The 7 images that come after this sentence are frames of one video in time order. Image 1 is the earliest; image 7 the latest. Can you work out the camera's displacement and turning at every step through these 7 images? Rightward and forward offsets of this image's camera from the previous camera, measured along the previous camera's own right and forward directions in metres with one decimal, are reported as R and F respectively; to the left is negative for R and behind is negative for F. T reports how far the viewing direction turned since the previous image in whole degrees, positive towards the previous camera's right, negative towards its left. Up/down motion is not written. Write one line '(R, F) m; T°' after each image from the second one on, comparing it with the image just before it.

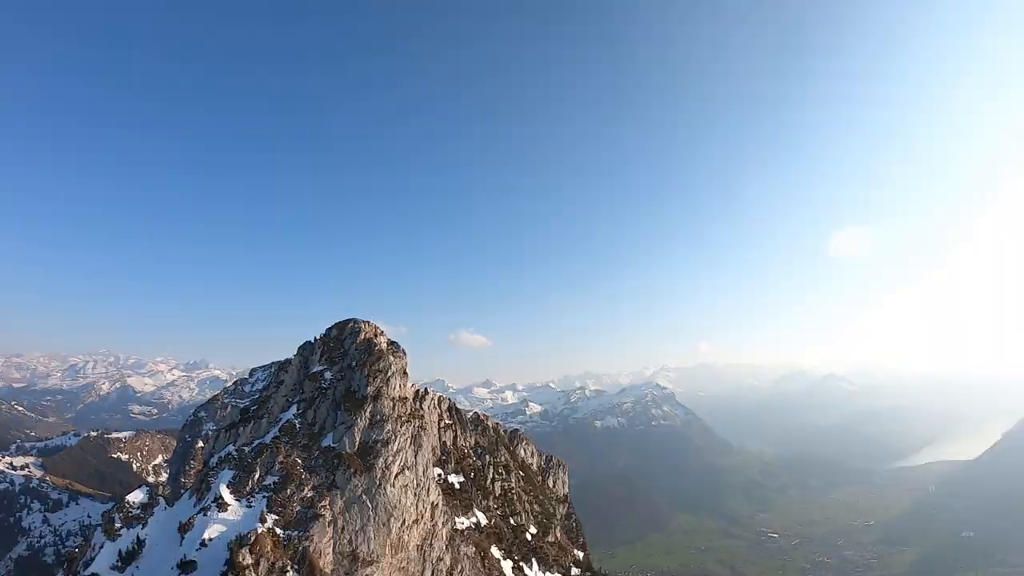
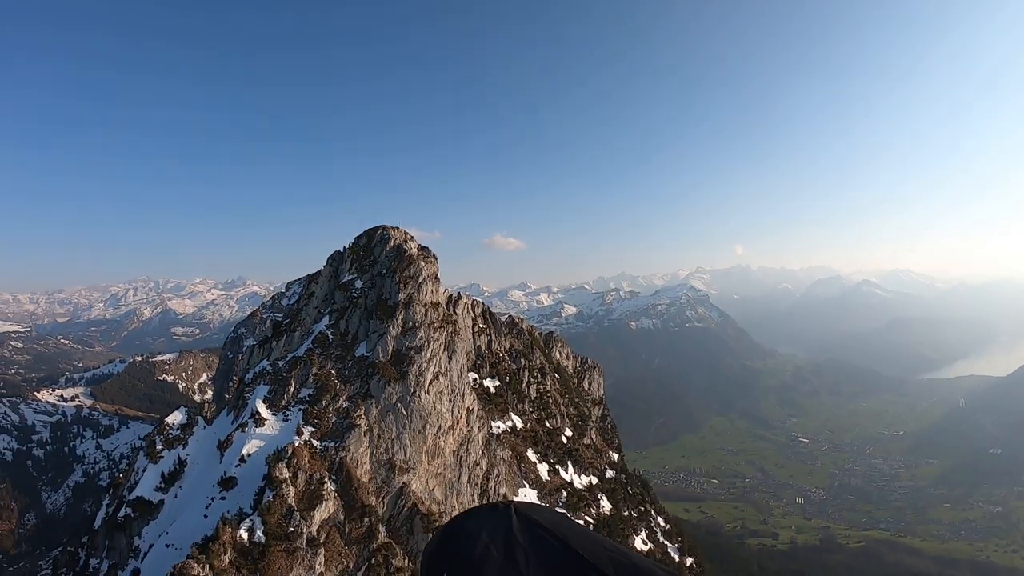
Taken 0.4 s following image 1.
(+5.0, +8.8) m; -3°
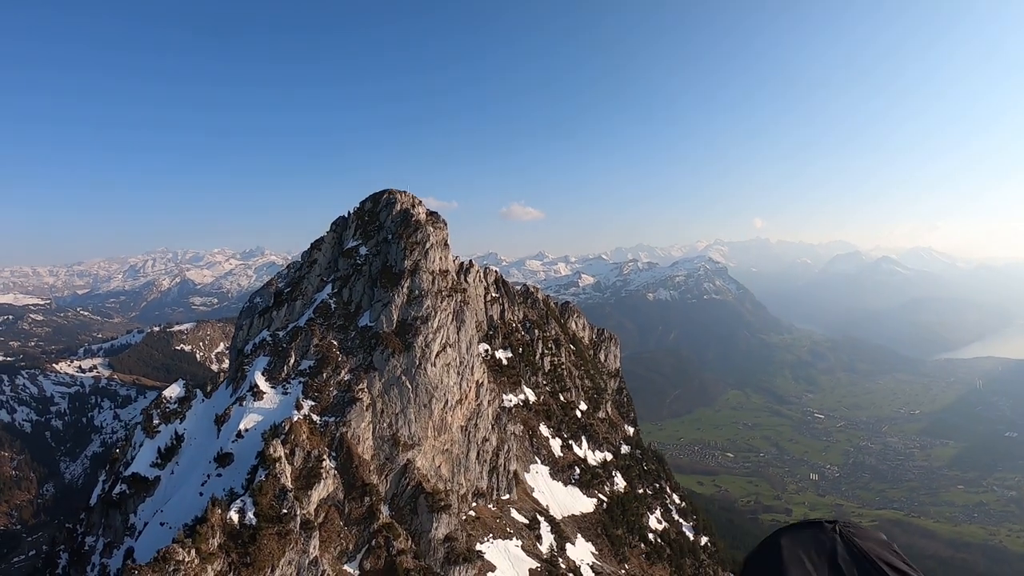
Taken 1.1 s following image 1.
(+0.8, +3.9) m; -1°
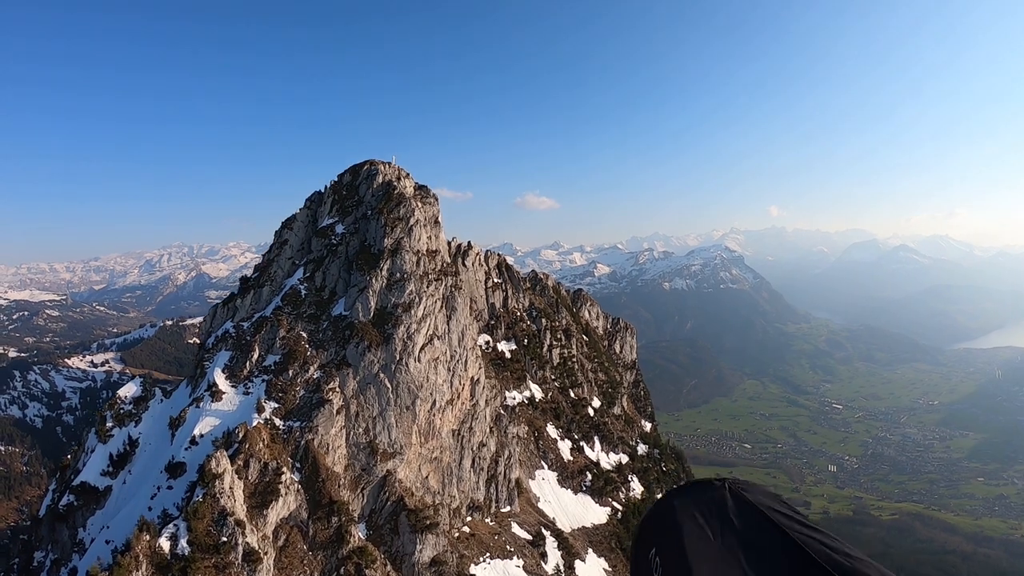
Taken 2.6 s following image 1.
(+1.2, +6.6) m; -1°
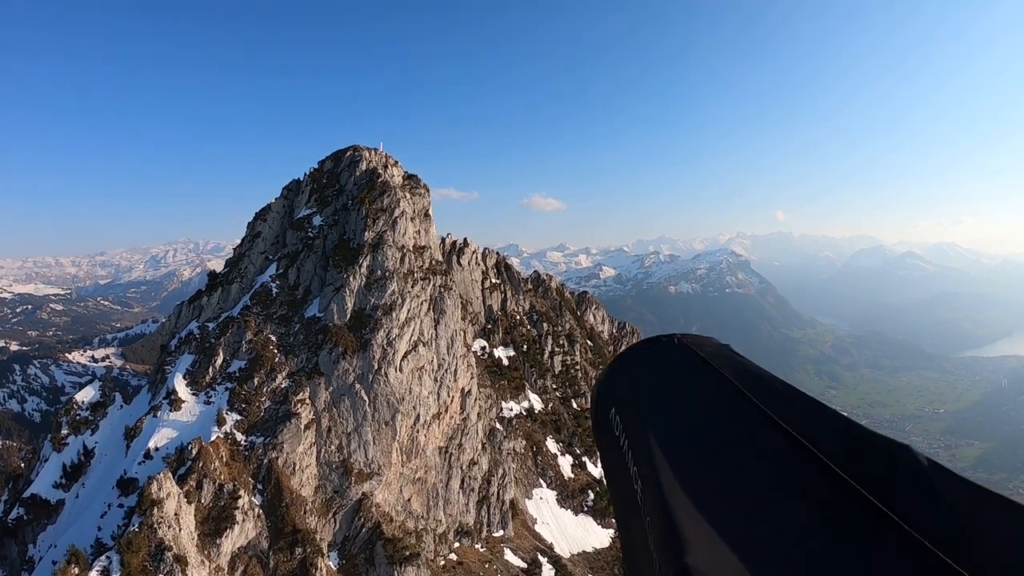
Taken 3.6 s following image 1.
(+0.6, +4.2) m; -1°
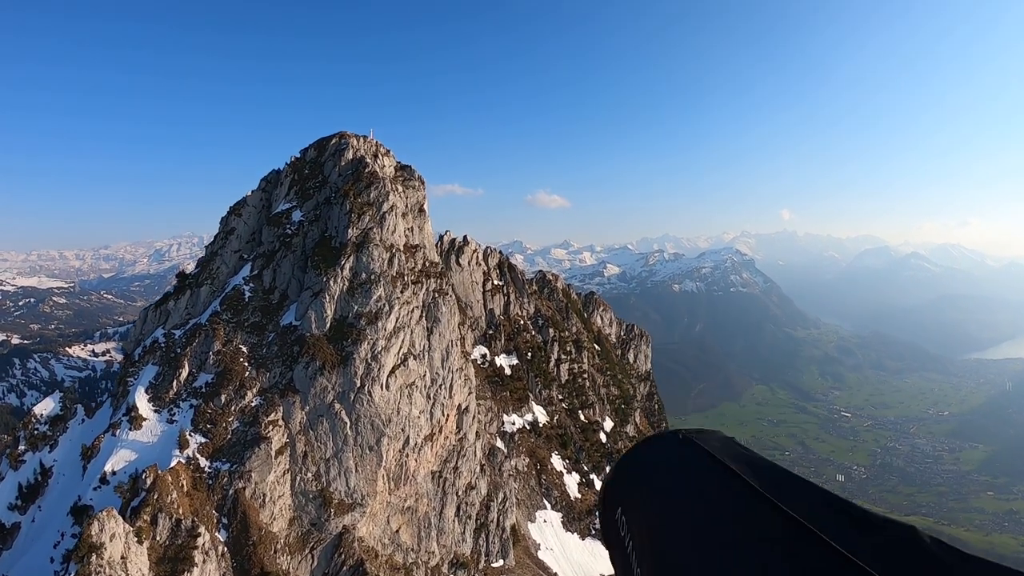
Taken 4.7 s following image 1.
(0.0, +4.0) m; 0°
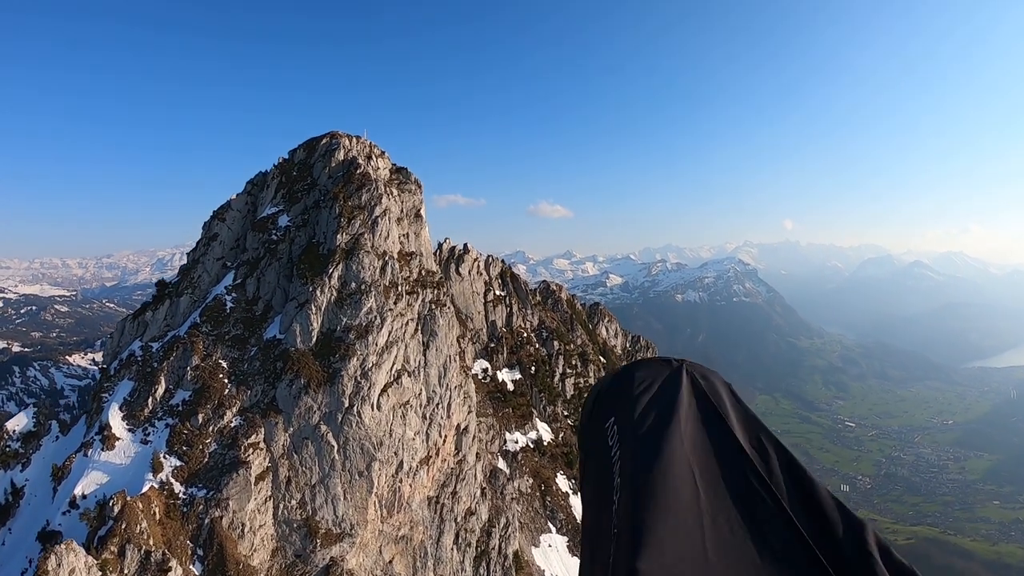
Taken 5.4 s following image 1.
(0.0, +2.2) m; 0°
